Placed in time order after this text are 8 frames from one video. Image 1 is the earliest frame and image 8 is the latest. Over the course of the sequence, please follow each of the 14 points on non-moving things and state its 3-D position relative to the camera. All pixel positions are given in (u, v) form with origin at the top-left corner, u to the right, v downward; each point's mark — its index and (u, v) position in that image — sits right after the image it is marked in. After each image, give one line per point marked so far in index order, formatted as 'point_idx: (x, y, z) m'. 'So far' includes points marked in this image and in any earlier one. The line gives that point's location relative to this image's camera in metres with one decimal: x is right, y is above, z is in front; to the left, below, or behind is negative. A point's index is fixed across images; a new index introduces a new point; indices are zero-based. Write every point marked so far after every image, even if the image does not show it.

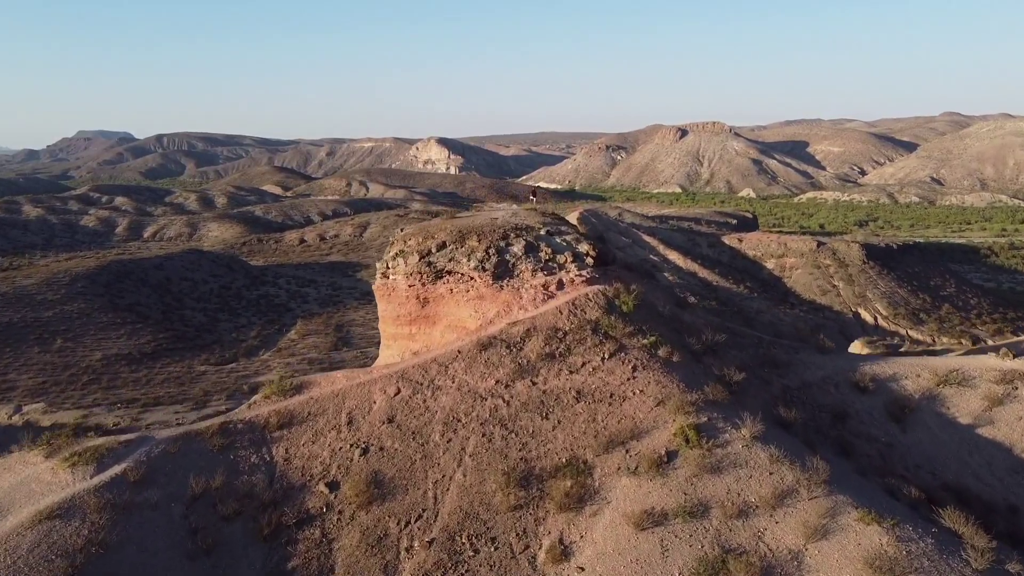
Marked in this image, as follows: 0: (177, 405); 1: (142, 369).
0: (-8.9, -3.1, +16.4) m
1: (-11.1, -2.4, +18.6) m
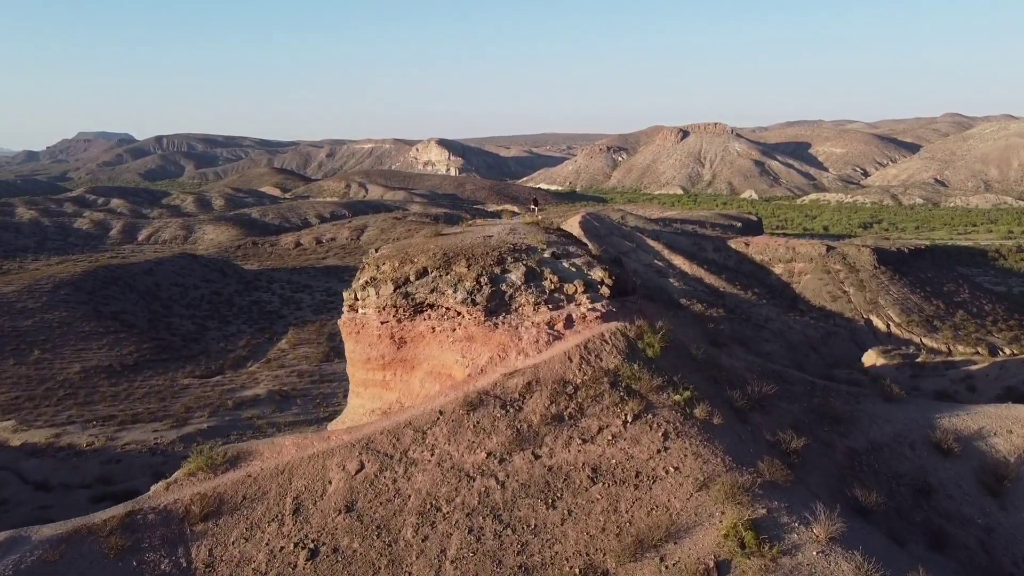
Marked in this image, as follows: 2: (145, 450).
0: (-8.9, -3.4, +15.5) m
1: (-11.1, -2.7, +17.7) m
2: (-8.4, -3.7, +14.2) m
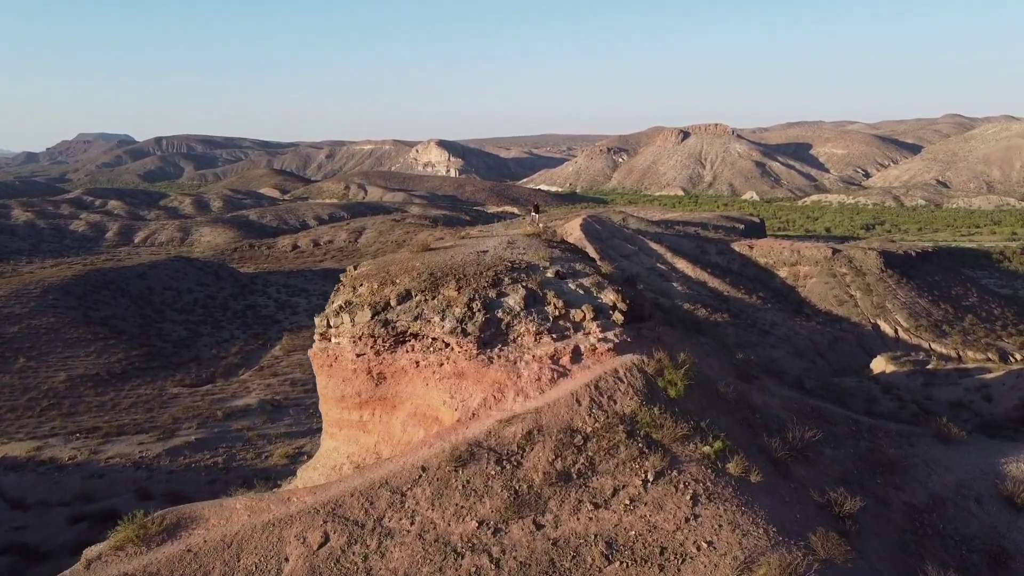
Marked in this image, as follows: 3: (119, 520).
0: (-8.9, -3.6, +14.9) m
1: (-11.1, -2.9, +17.1) m
2: (-8.4, -3.9, +13.6) m
3: (-7.2, -4.2, +11.3) m
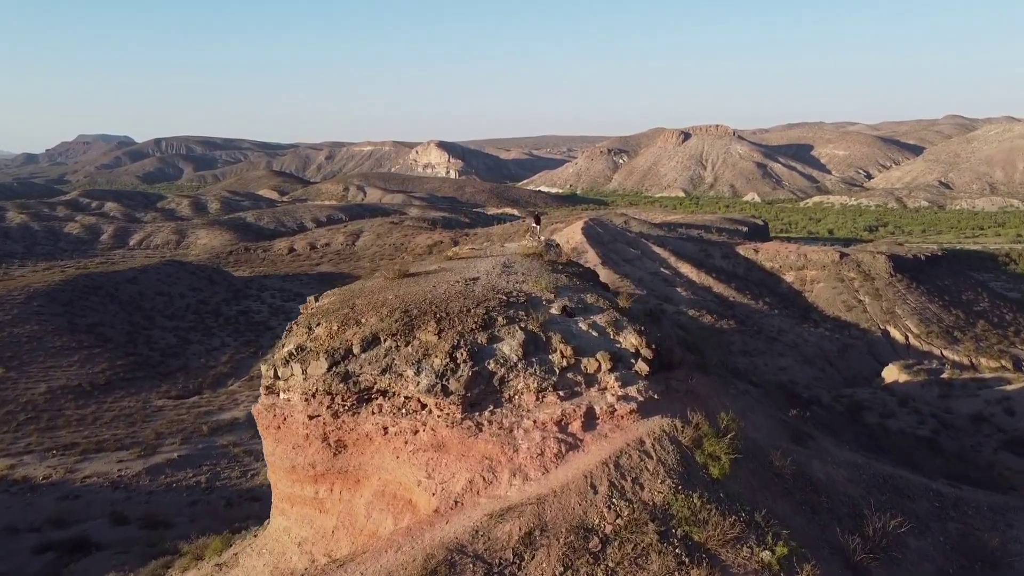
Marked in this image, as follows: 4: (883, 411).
0: (-9.0, -3.8, +14.2) m
1: (-11.2, -3.1, +16.4) m
2: (-8.4, -4.1, +12.8) m
3: (-7.2, -4.4, +10.5) m
4: (+9.2, -3.0, +15.3) m
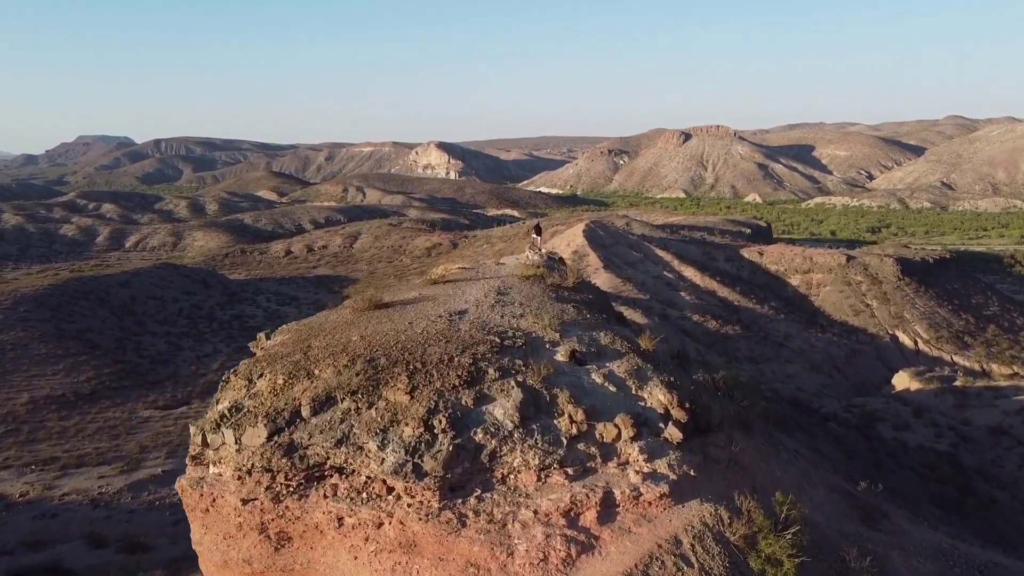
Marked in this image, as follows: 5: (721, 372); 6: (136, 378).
0: (-9.0, -3.9, +13.6) m
1: (-11.2, -3.3, +15.8) m
2: (-8.4, -4.2, +12.2) m
3: (-7.2, -4.6, +9.9) m
4: (+9.1, -3.2, +14.7) m
5: (+6.7, -2.7, +19.8) m
6: (-11.3, -2.7, +18.6) m
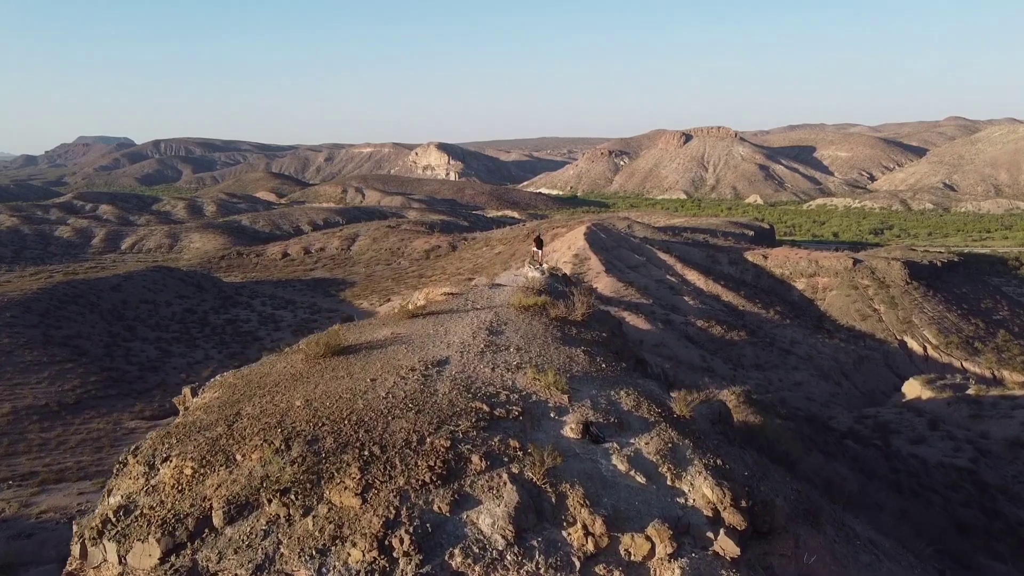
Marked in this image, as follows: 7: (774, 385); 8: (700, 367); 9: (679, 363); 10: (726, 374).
0: (-9.0, -4.1, +13.0) m
1: (-11.2, -3.4, +15.2) m
2: (-8.4, -4.4, +11.7) m
3: (-7.2, -4.8, +9.3) m
4: (+9.1, -3.4, +14.1) m
5: (+6.7, -2.9, +19.2) m
6: (-11.3, -2.9, +18.0) m
7: (+8.3, -3.1, +19.7) m
8: (+6.0, -2.5, +19.7) m
9: (+5.3, -2.4, +19.6) m
10: (+6.8, -2.7, +19.7) m
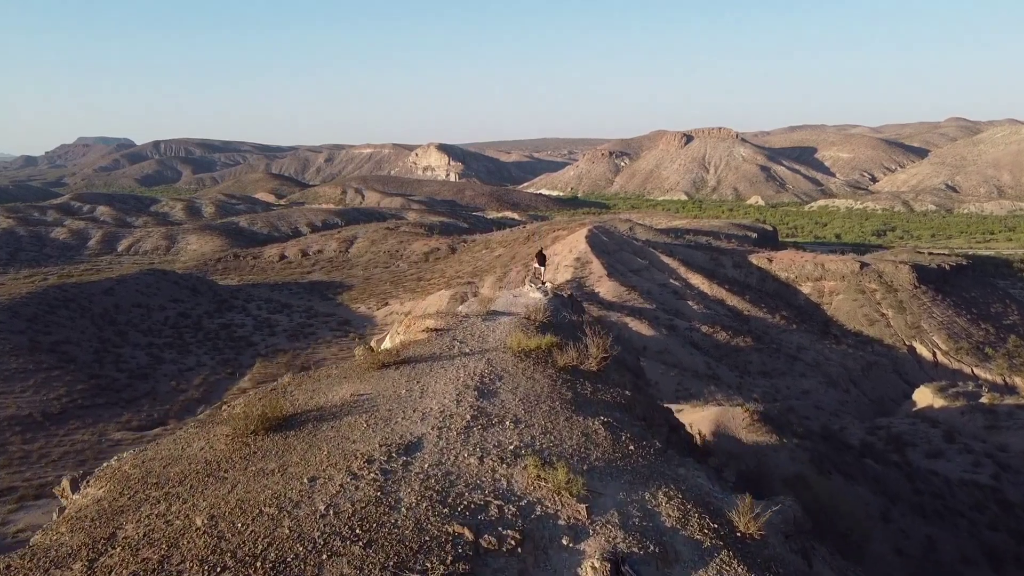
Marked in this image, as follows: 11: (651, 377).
0: (-9.0, -4.2, +12.5) m
1: (-11.2, -3.6, +14.6) m
2: (-8.4, -4.5, +11.1) m
3: (-7.2, -4.9, +8.8) m
4: (+9.1, -3.5, +13.5) m
5: (+6.7, -3.0, +18.7) m
6: (-11.3, -3.0, +17.5) m
7: (+8.3, -3.3, +19.2) m
8: (+6.0, -2.7, +19.1) m
9: (+5.3, -2.5, +19.0) m
10: (+6.8, -2.9, +19.2) m
11: (+4.0, -2.6, +17.8) m
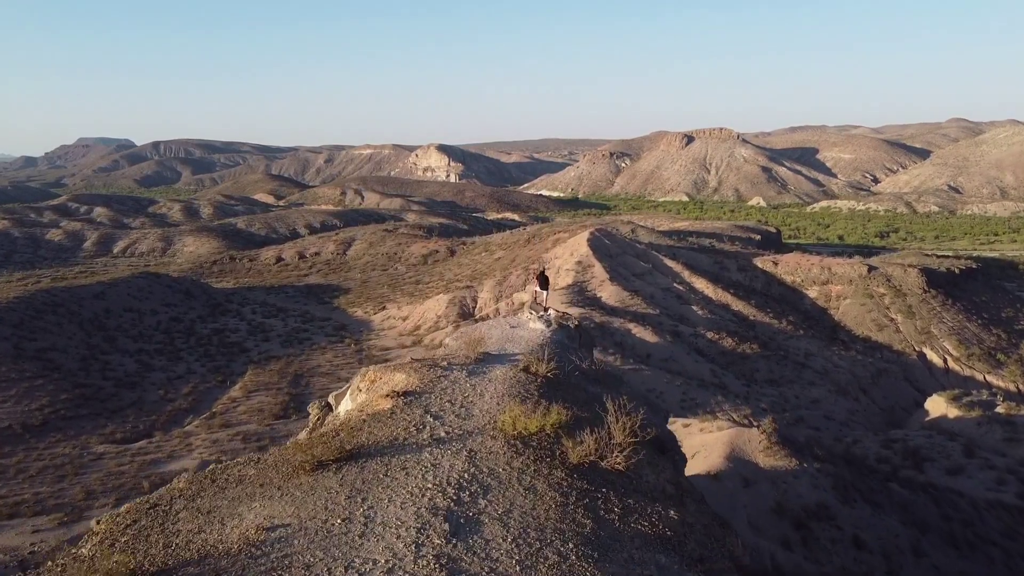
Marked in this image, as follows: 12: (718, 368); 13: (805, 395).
0: (-9.0, -4.4, +11.8) m
1: (-11.2, -3.7, +14.0) m
2: (-8.5, -4.7, +10.5) m
3: (-7.3, -5.1, +8.2) m
4: (+9.1, -3.7, +12.9) m
5: (+6.7, -3.2, +18.0) m
6: (-11.3, -3.2, +16.9) m
7: (+8.3, -3.4, +18.5) m
8: (+6.0, -2.8, +18.5) m
9: (+5.3, -2.7, +18.4) m
10: (+6.8, -3.1, +18.6) m
11: (+4.0, -2.7, +17.1) m
12: (+6.5, -2.5, +19.7) m
13: (+9.1, -3.3, +19.2) m
